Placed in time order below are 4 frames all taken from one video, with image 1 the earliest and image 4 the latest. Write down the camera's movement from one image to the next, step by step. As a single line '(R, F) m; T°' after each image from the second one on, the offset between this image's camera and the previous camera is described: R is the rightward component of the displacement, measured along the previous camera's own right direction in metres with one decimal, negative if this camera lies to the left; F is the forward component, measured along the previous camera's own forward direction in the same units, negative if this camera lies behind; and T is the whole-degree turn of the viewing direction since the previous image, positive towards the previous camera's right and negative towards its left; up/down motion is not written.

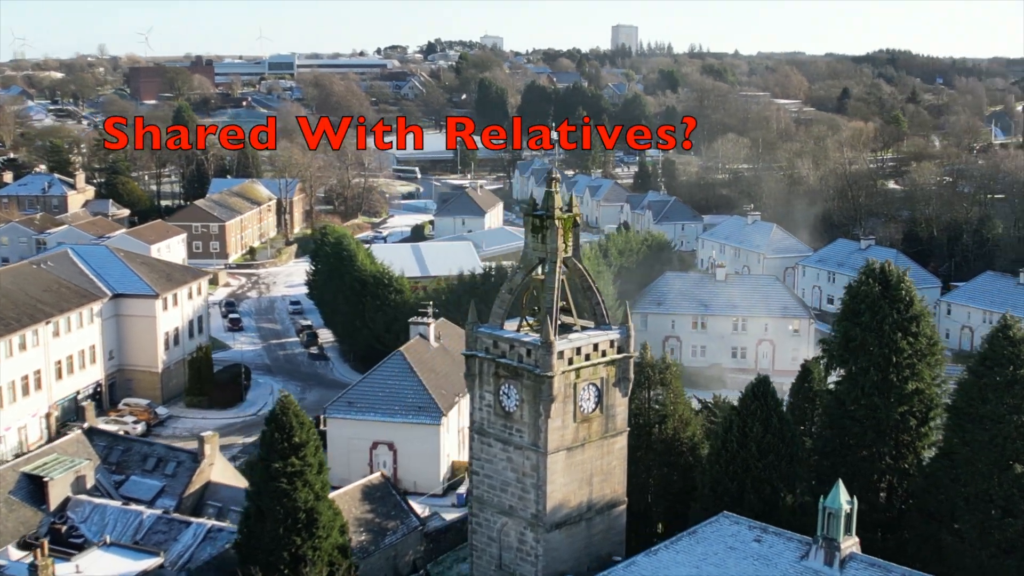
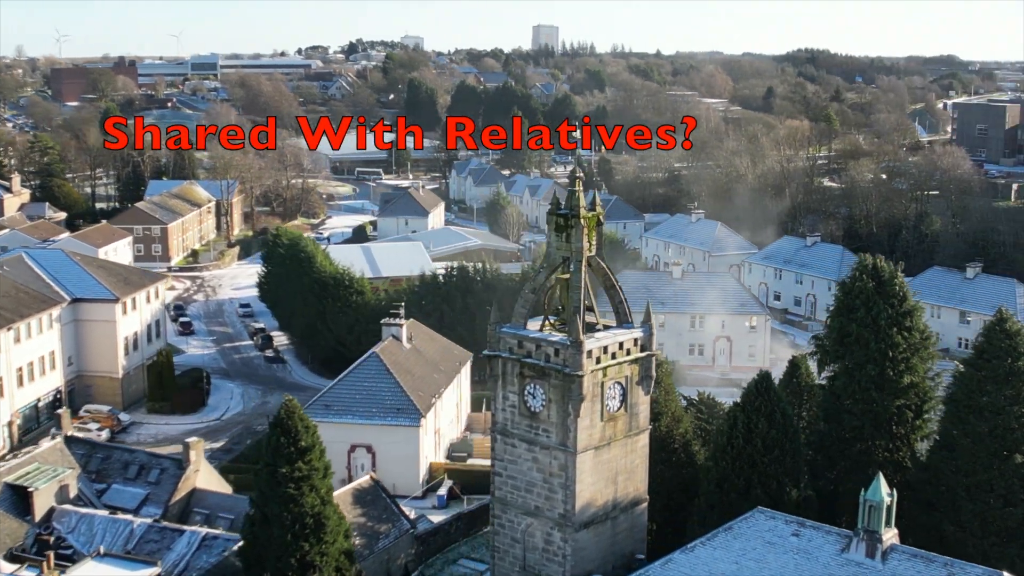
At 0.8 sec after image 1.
(-1.8, +0.2) m; +4°
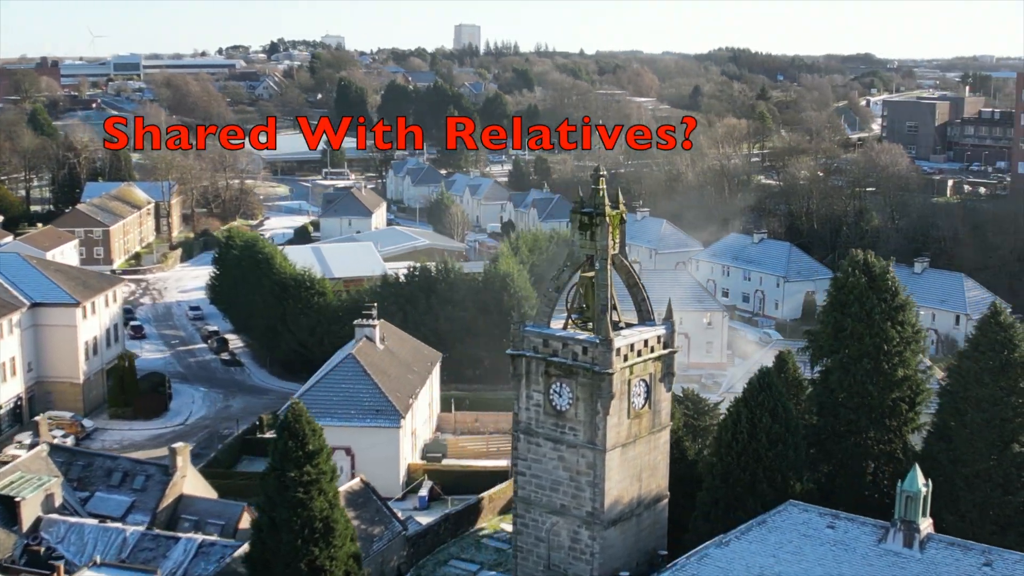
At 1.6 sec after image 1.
(-1.8, +0.1) m; +4°
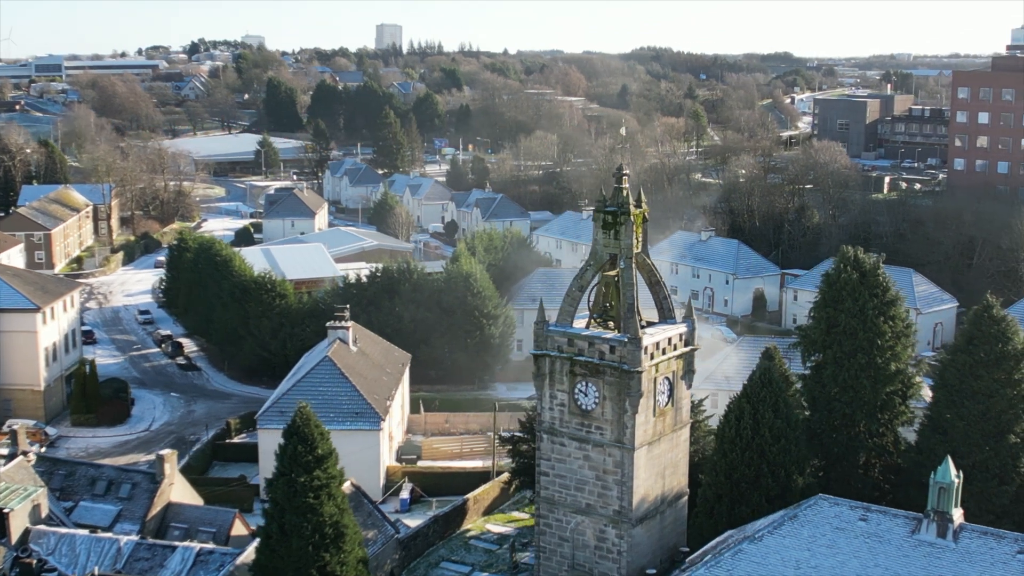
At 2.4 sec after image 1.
(-1.8, +0.1) m; +4°
